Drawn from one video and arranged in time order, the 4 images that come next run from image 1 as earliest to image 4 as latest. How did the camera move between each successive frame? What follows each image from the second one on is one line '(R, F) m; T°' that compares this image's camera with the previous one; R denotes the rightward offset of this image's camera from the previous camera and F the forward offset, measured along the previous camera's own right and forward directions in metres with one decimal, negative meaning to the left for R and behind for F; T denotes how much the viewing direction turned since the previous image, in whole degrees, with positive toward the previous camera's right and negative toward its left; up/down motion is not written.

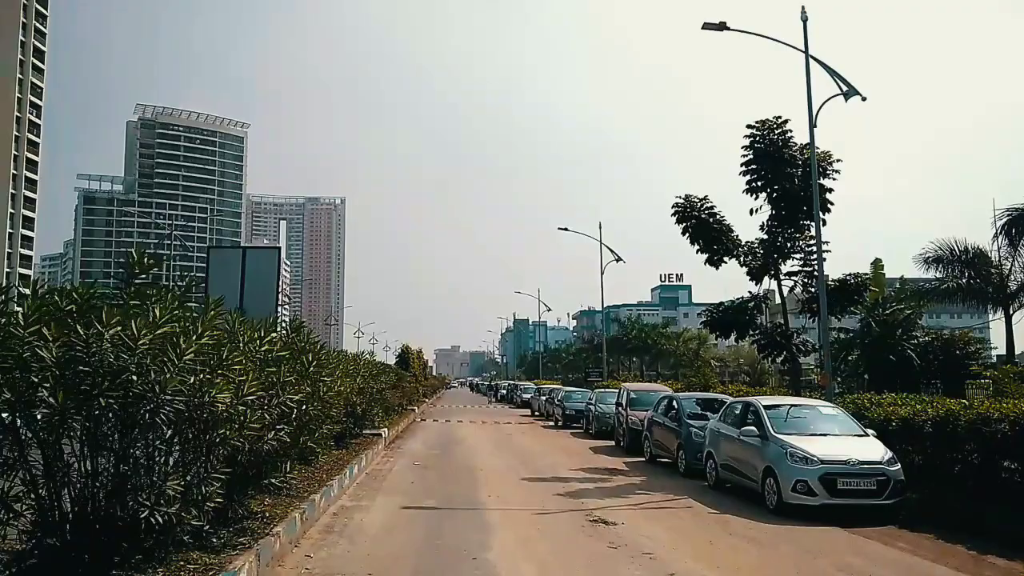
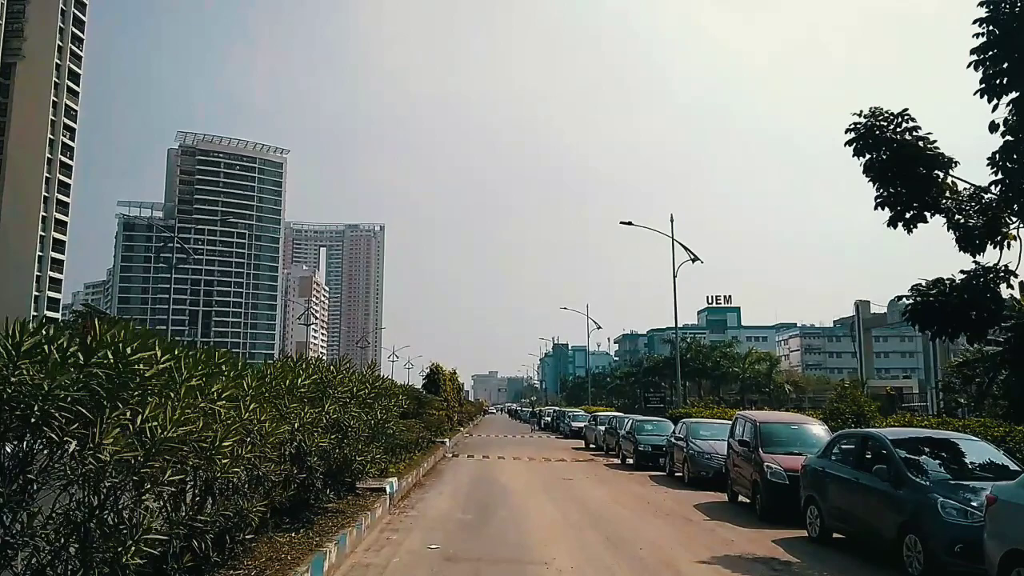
(-0.5, +7.0) m; -3°
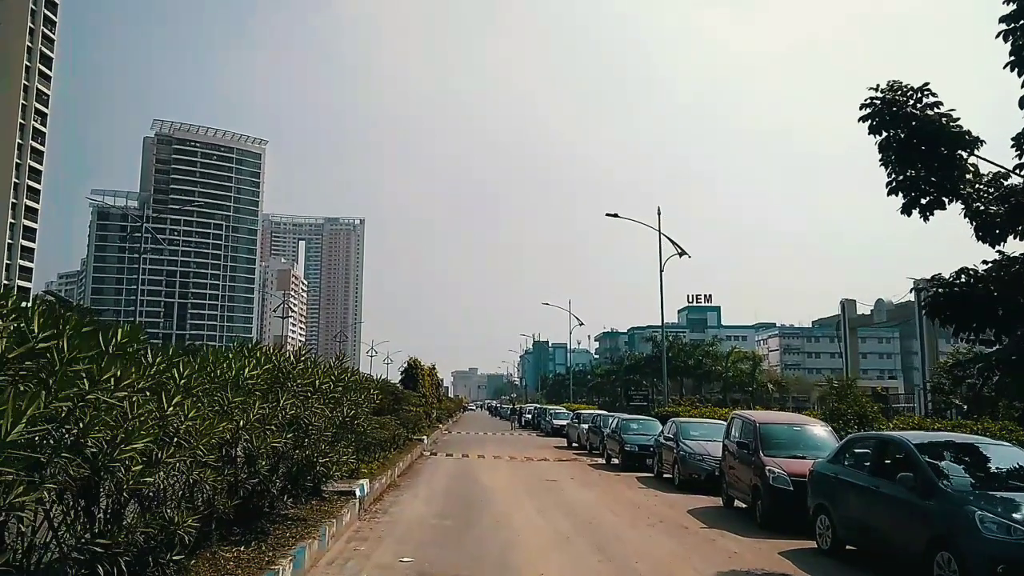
(-0.1, +1.1) m; +1°
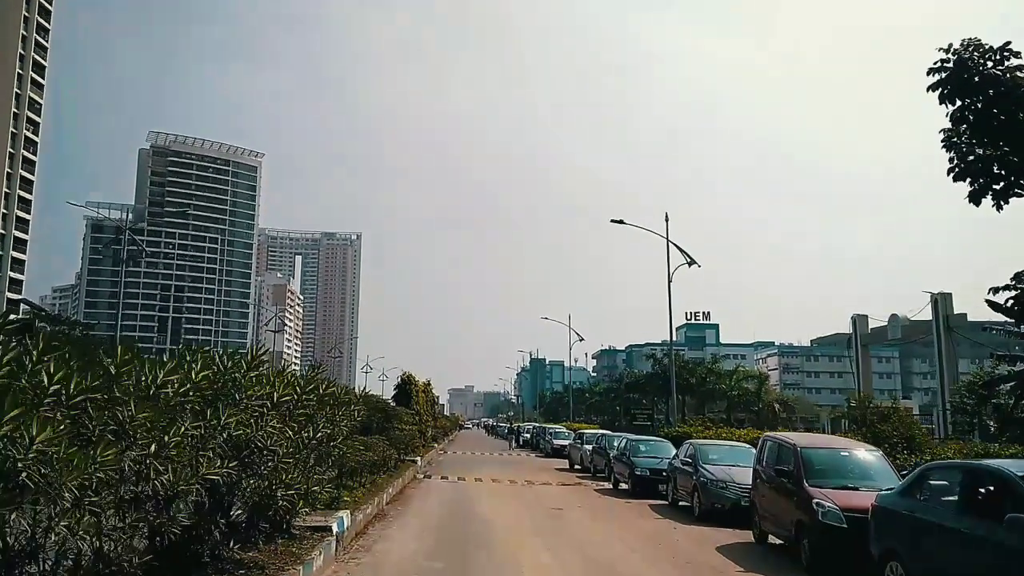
(-0.1, +1.7) m; 0°
